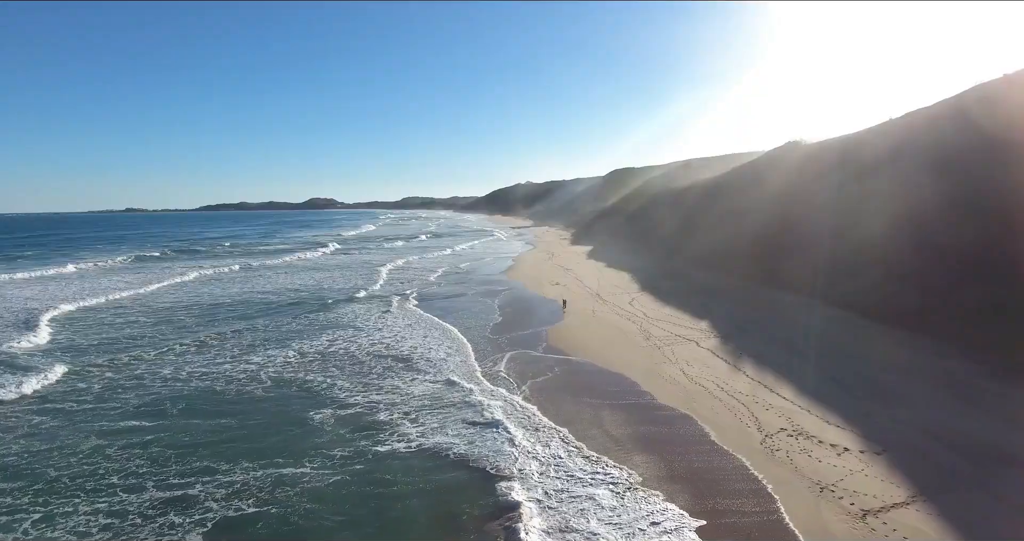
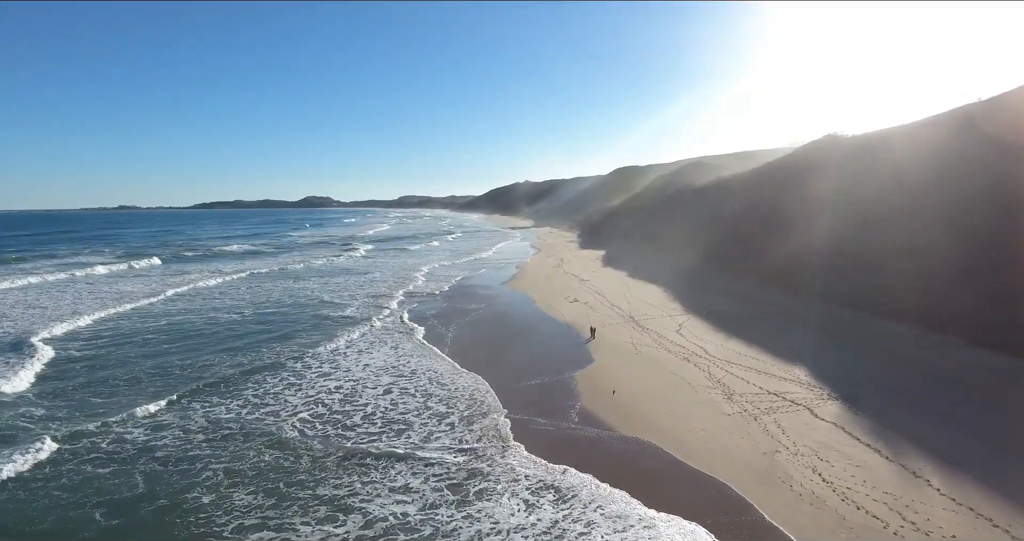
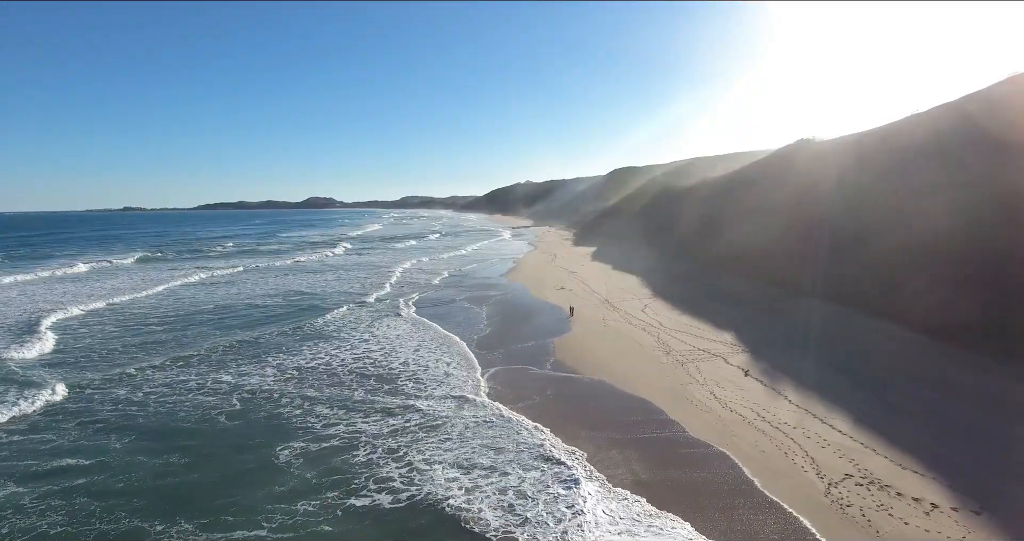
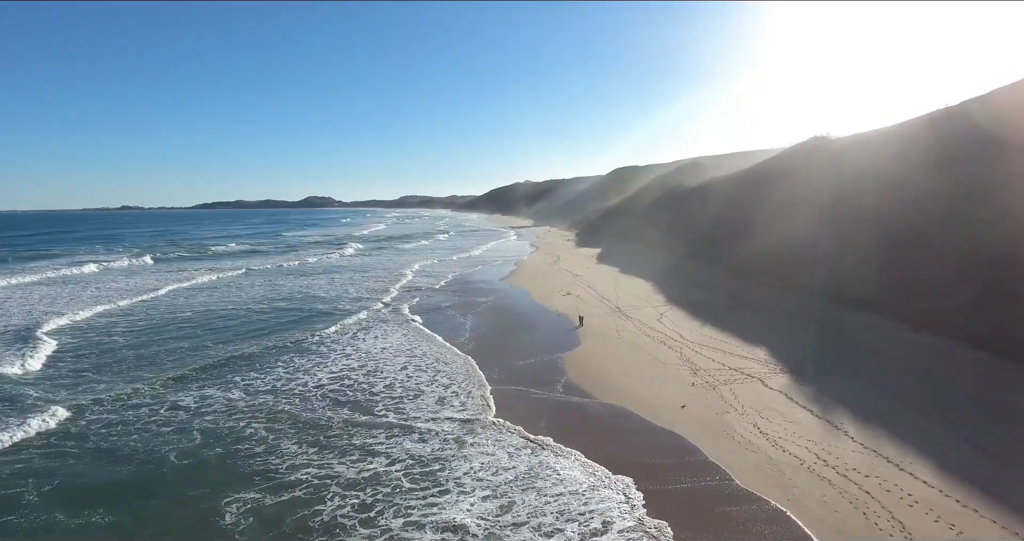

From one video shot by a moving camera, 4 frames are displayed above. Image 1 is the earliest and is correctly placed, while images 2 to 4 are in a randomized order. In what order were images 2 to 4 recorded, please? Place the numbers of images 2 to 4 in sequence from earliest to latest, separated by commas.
3, 4, 2
